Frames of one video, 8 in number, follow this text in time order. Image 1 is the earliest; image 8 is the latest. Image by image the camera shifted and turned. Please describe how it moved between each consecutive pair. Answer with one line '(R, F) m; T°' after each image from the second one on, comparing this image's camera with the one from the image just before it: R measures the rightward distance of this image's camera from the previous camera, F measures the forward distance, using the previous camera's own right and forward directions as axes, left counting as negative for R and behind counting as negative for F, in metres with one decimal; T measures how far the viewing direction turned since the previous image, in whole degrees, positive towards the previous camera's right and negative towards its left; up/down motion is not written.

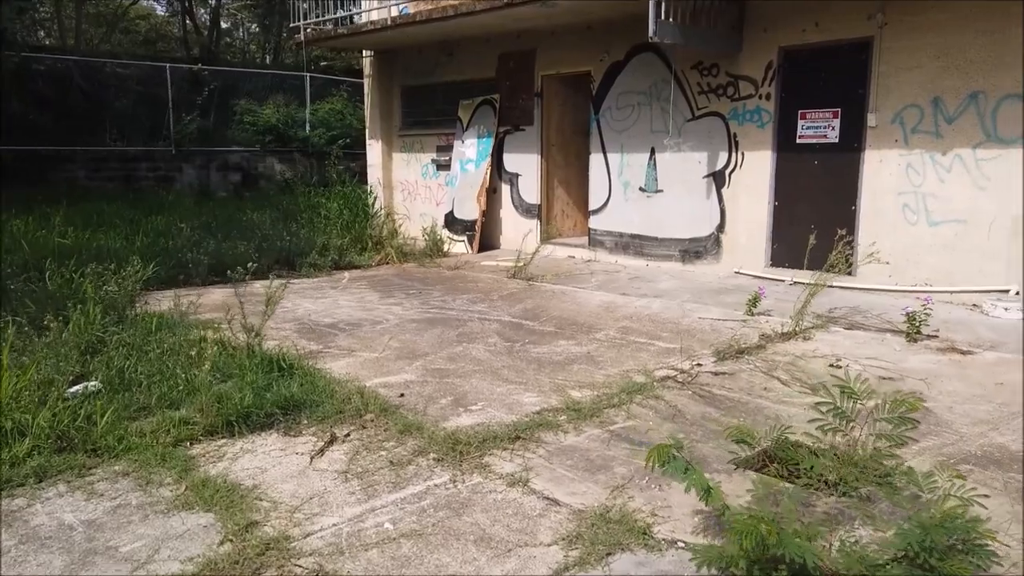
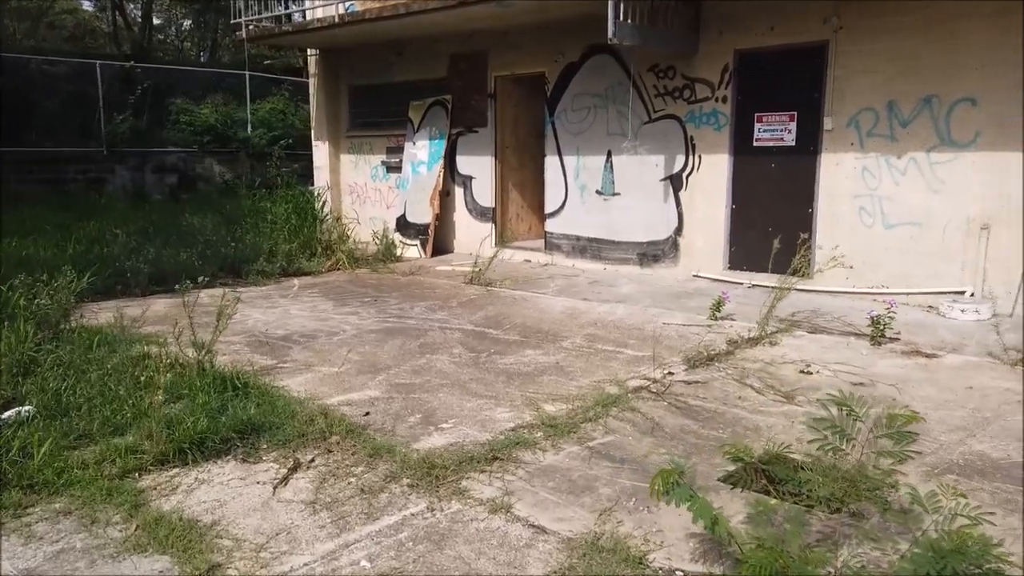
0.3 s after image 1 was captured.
(-0.1, +0.2) m; +4°
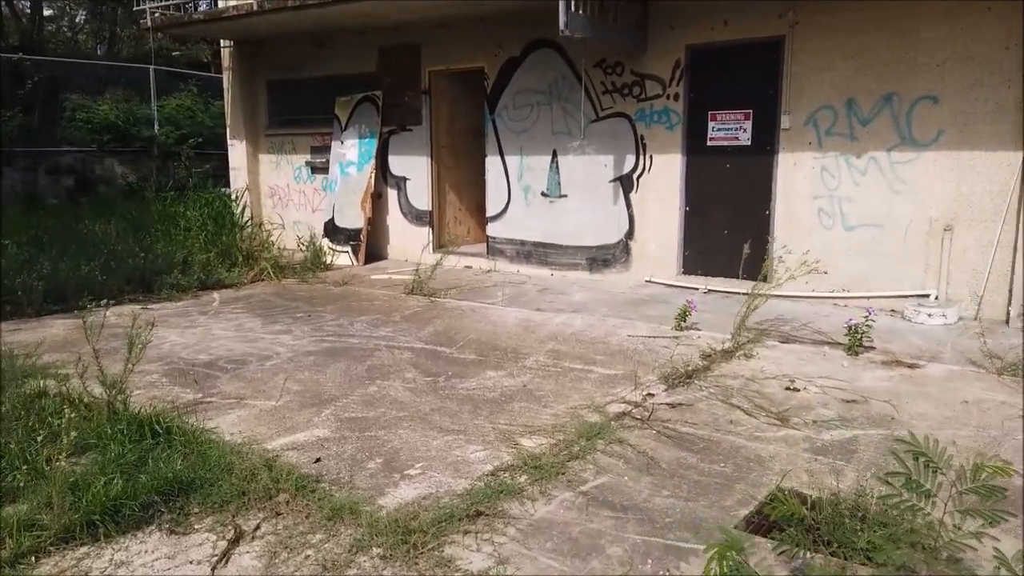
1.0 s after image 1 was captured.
(-0.3, +0.5) m; +6°
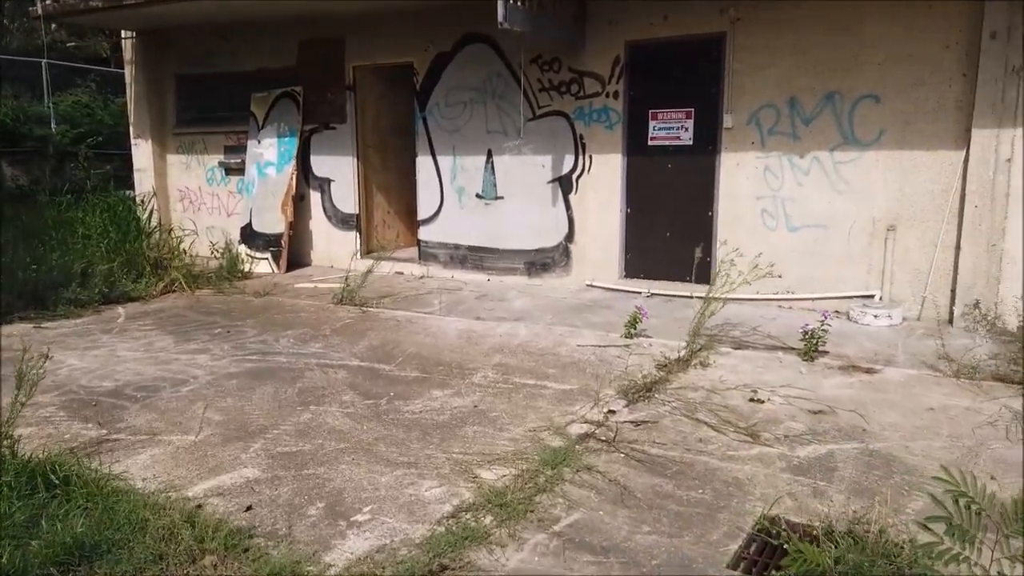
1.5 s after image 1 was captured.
(-0.2, +0.4) m; +6°
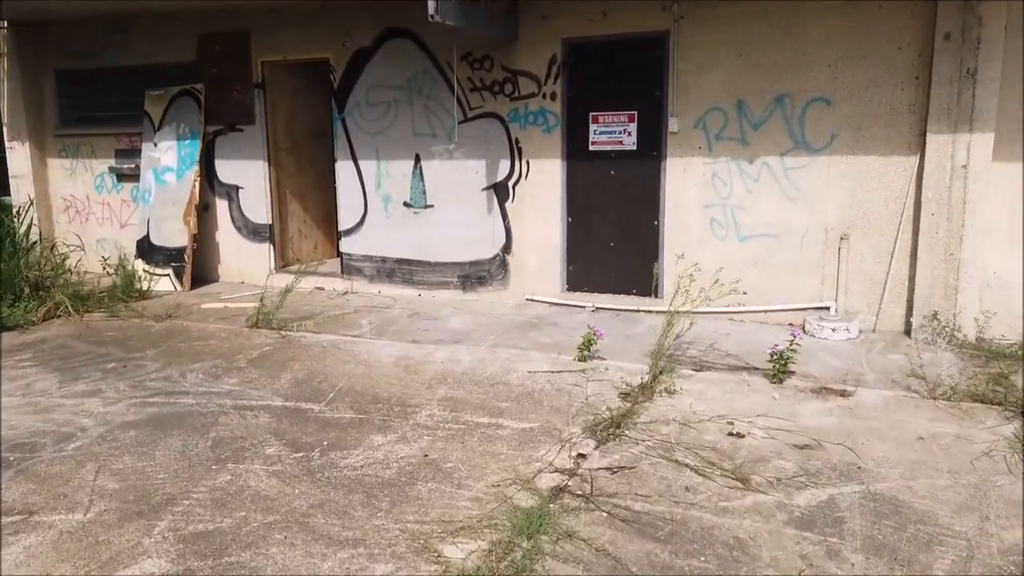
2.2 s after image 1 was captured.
(-0.2, +0.6) m; +7°
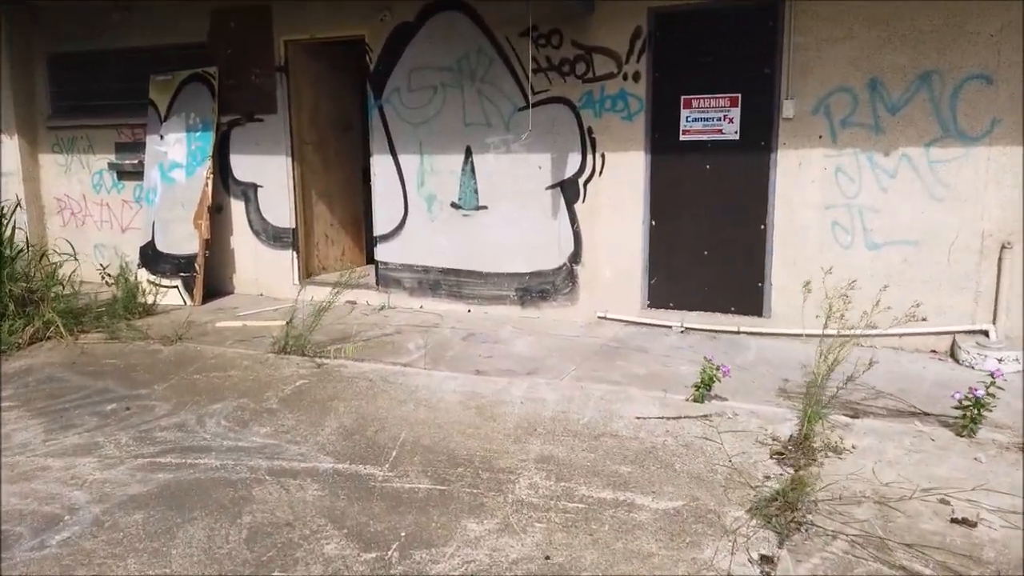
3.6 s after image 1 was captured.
(-0.6, +1.1) m; 0°
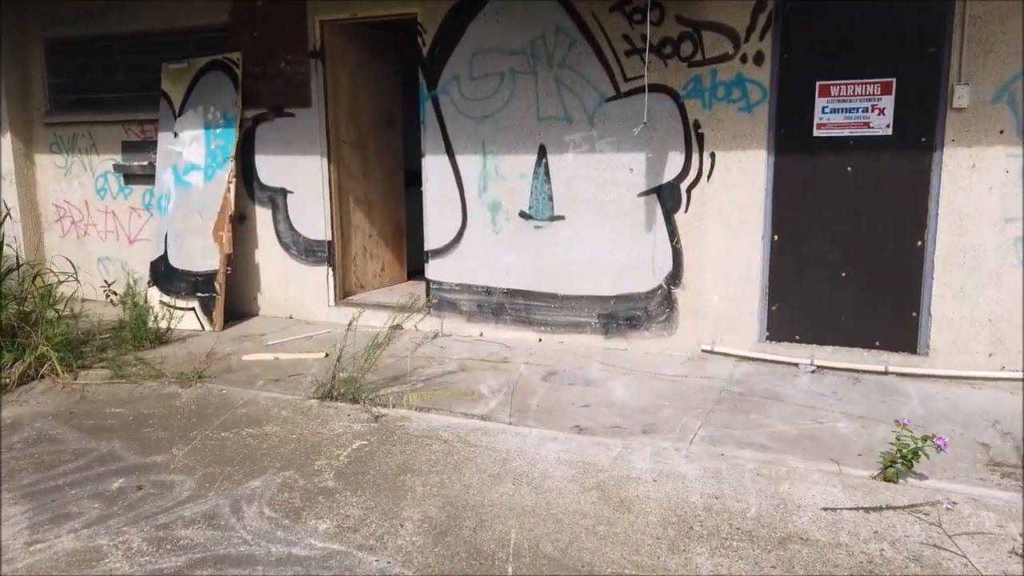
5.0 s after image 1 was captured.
(-0.6, +1.0) m; 0°
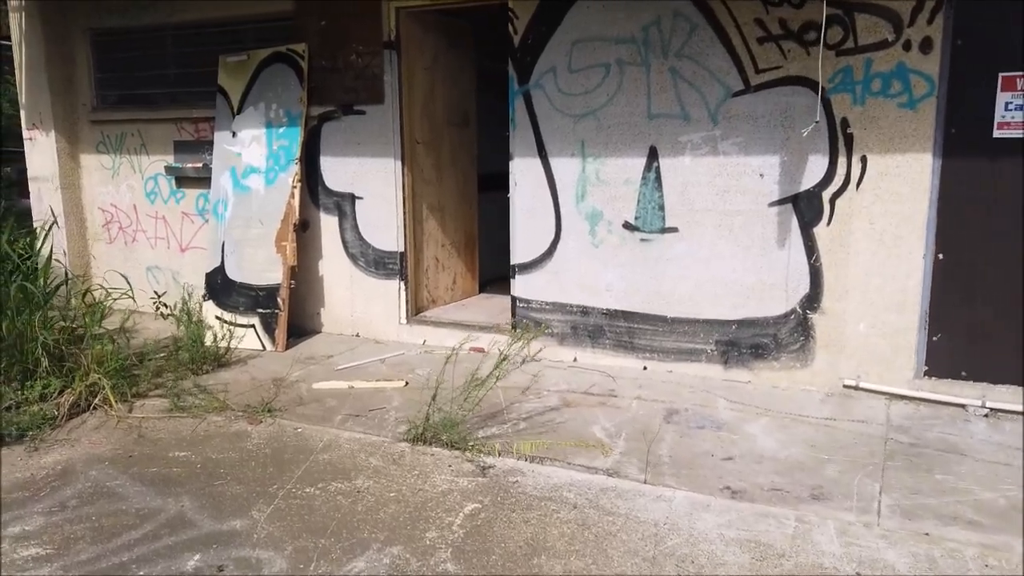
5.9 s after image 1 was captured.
(-0.5, +0.6) m; -2°
